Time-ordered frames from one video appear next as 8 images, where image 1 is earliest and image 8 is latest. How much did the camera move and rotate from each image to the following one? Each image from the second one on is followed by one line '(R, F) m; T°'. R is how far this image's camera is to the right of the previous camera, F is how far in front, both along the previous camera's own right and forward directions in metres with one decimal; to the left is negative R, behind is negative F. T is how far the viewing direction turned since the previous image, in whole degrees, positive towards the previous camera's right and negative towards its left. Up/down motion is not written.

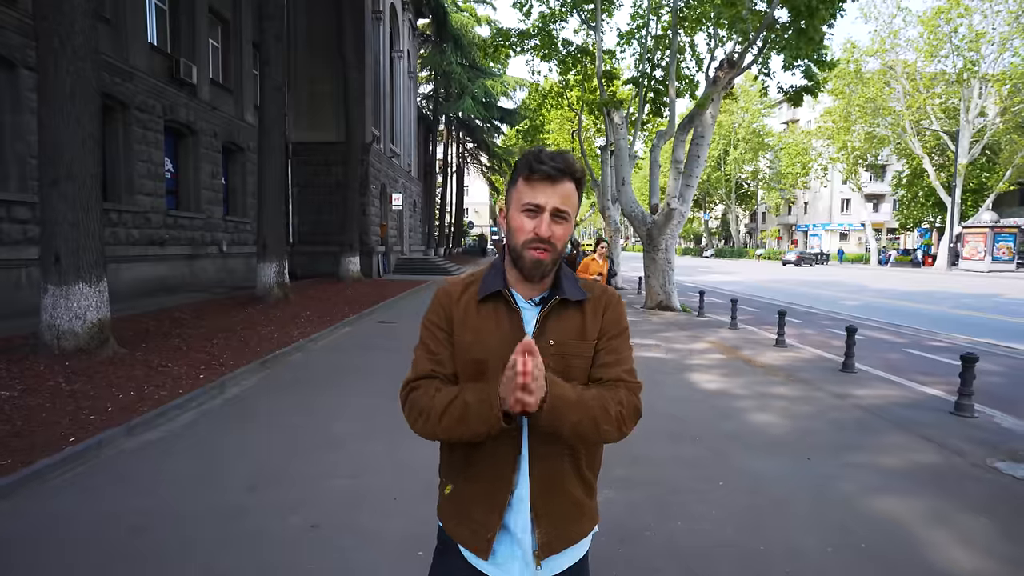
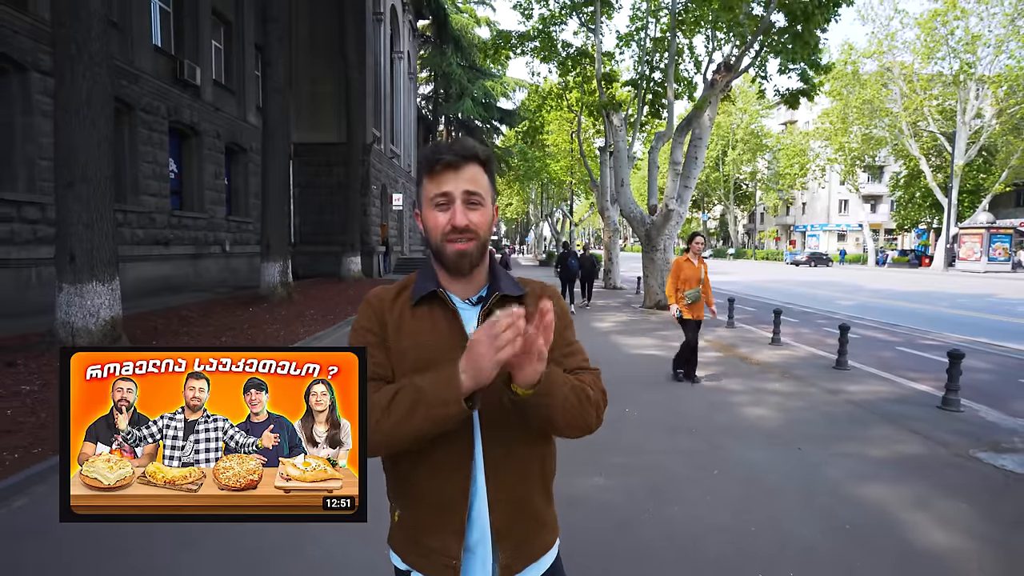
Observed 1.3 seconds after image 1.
(0.0, -0.2) m; 0°
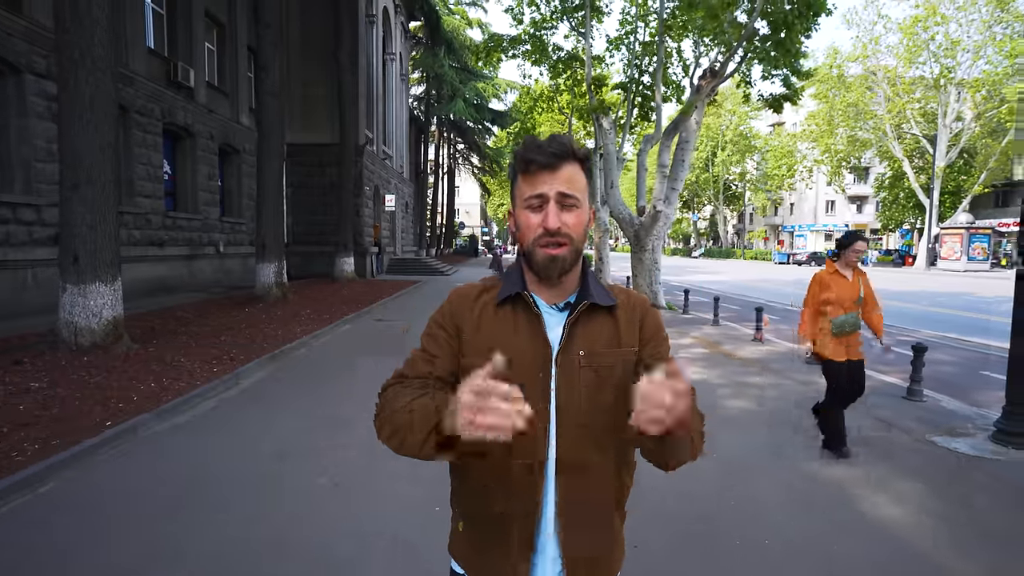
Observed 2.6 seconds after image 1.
(0.0, -0.3) m; +1°
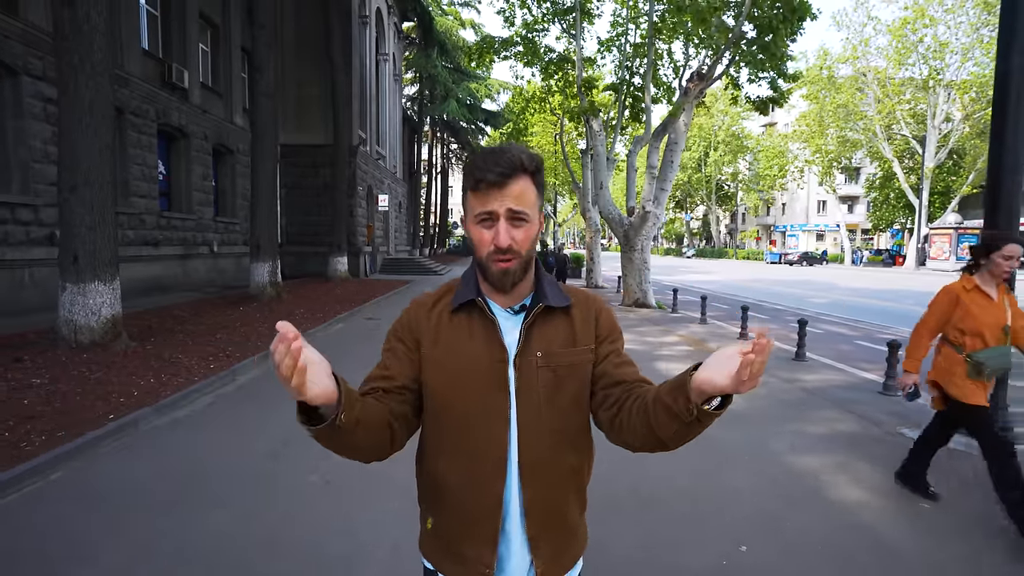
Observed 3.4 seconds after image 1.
(+0.1, -0.2) m; +1°
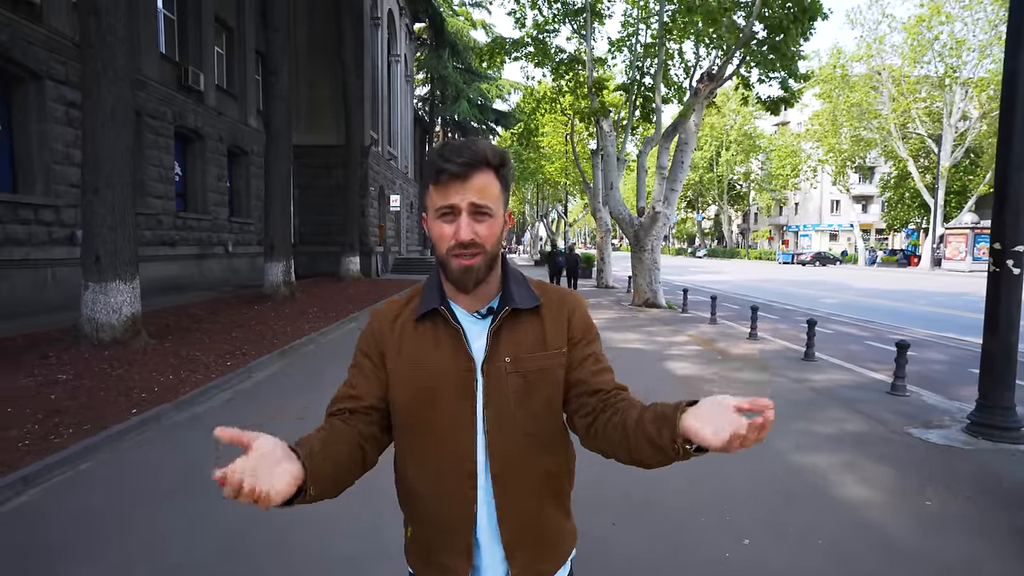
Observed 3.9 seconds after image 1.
(0.0, -0.1) m; -1°
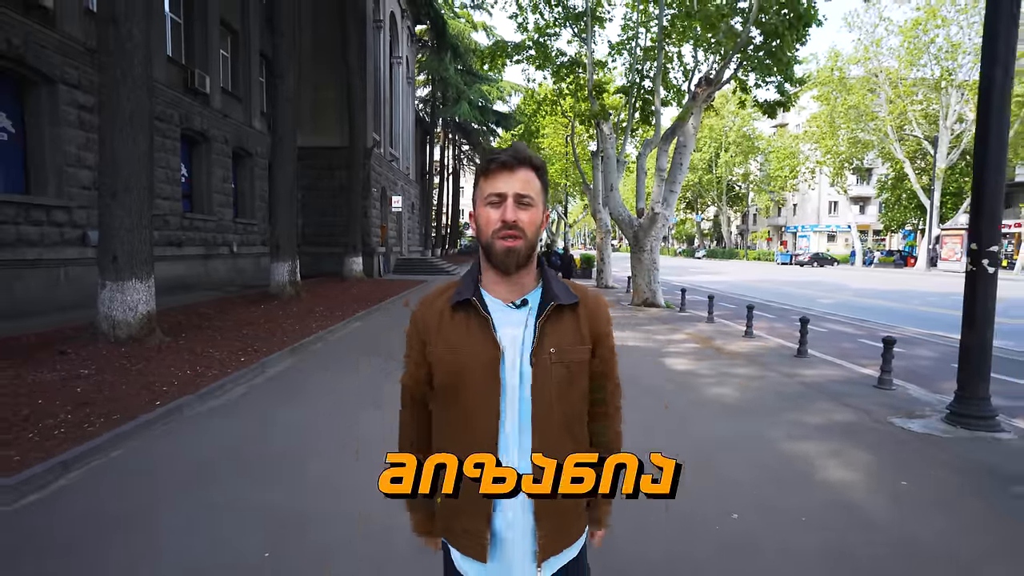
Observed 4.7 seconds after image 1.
(-0.1, -0.3) m; 0°
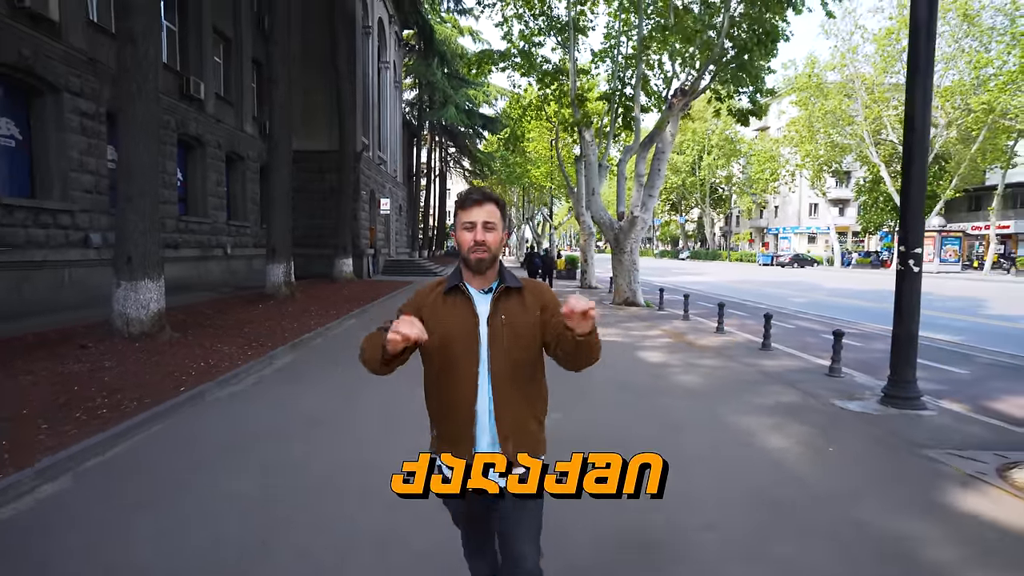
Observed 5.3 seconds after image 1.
(0.0, -0.8) m; +1°
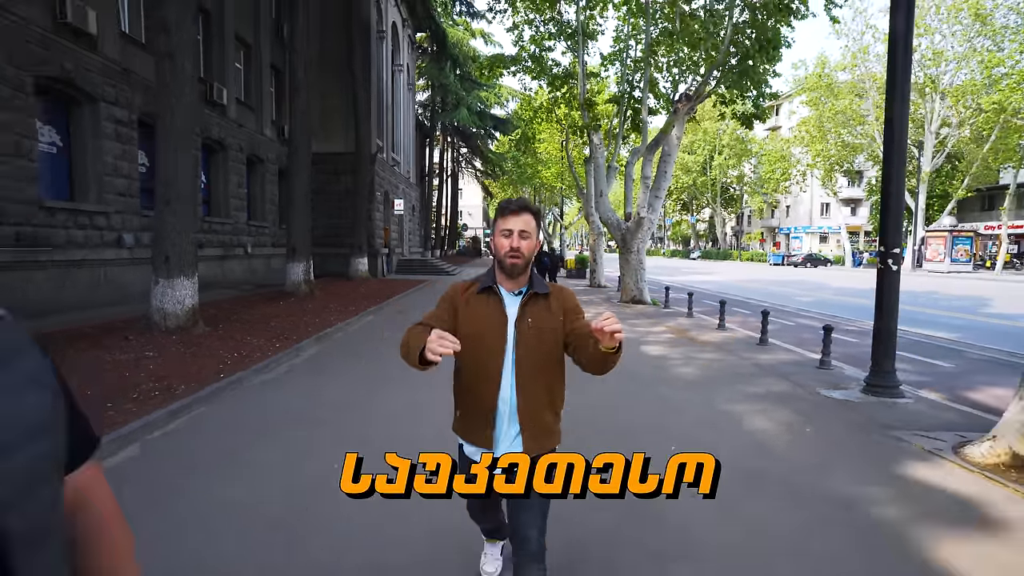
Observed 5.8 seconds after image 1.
(0.0, -0.6) m; -1°
